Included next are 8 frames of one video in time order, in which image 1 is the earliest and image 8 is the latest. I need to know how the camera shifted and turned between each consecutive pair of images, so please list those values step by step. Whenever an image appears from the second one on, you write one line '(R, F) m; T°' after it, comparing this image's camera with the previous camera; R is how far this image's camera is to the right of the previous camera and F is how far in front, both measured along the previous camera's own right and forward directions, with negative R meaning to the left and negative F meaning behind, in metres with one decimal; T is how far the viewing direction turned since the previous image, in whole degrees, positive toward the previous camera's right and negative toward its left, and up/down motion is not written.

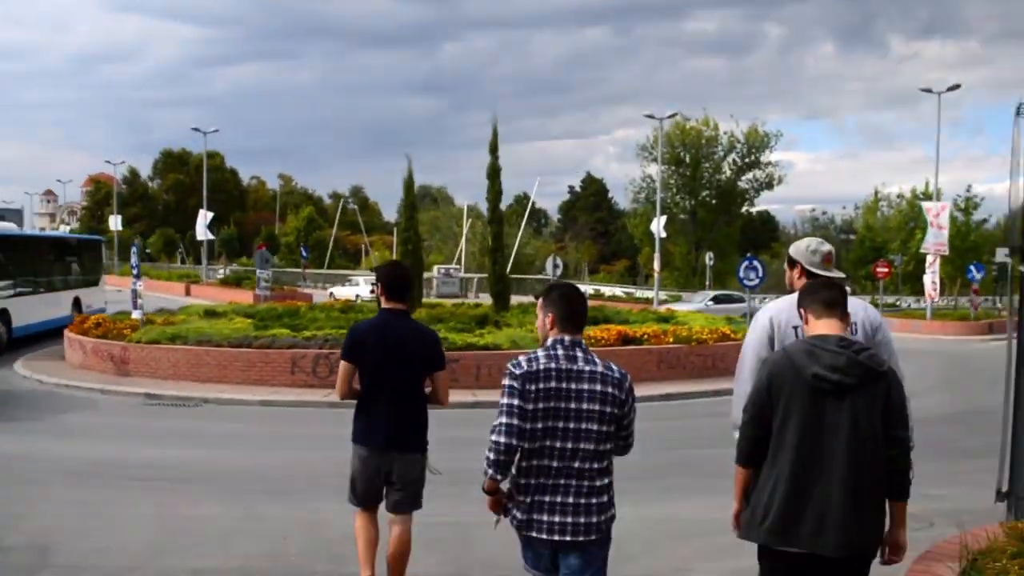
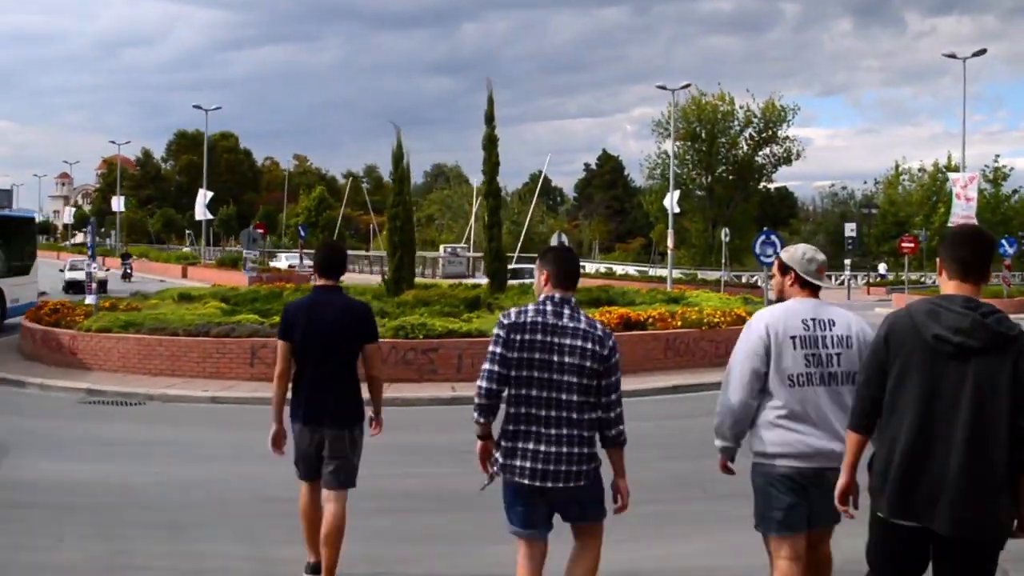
(+0.4, +1.8) m; -1°
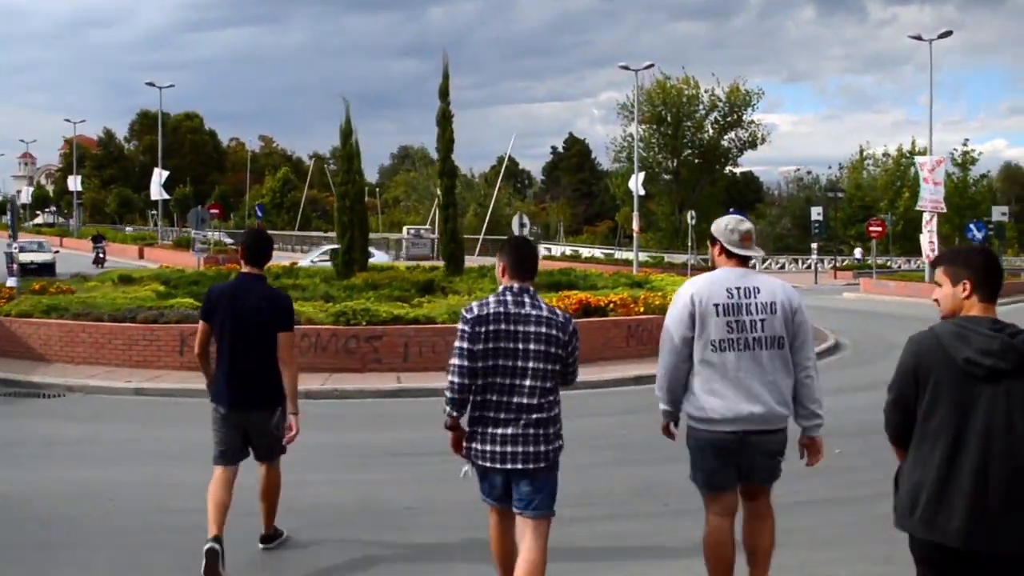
(+0.2, +1.0) m; +2°
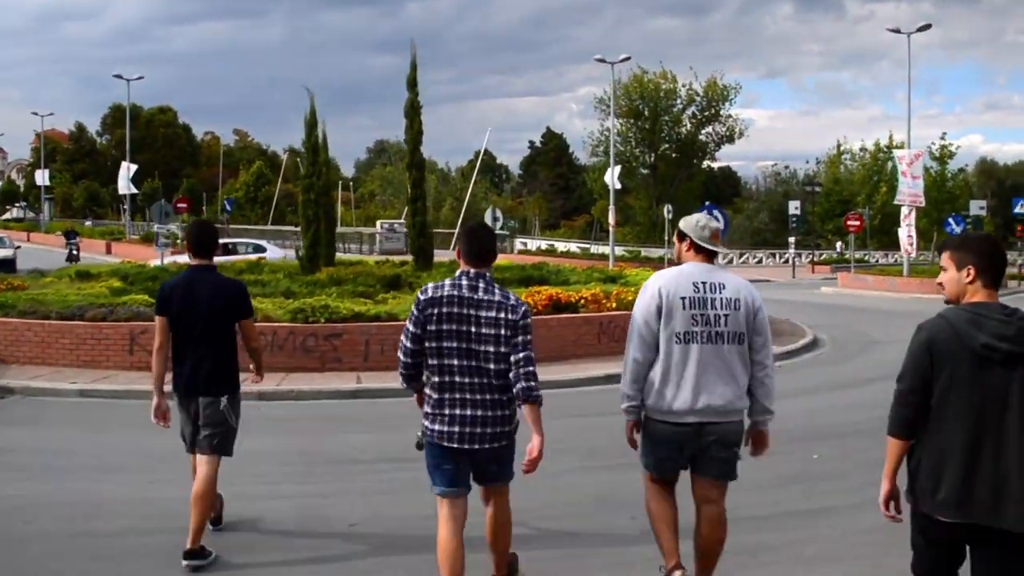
(+0.1, +0.6) m; +1°
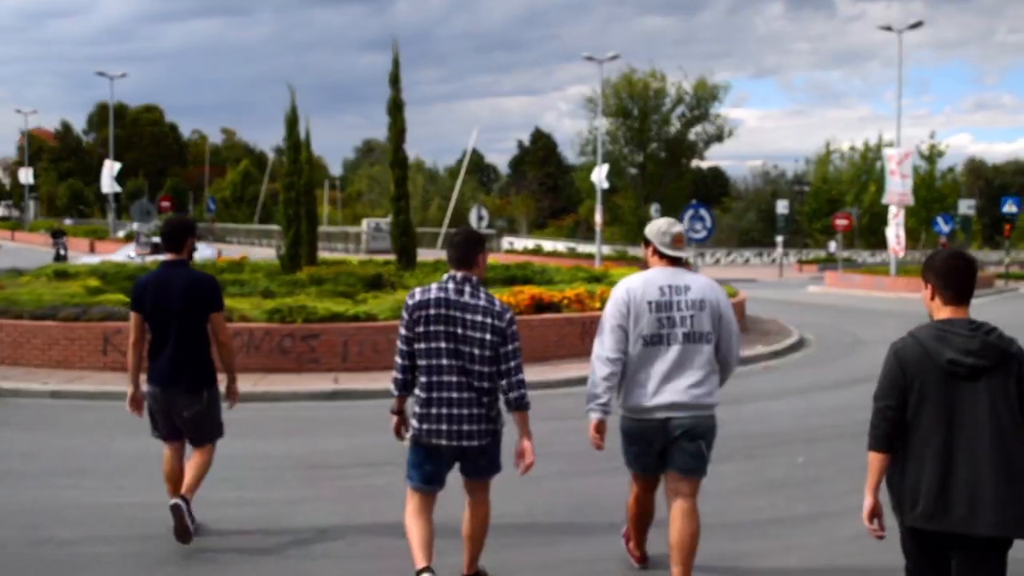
(+0.1, +0.2) m; +1°
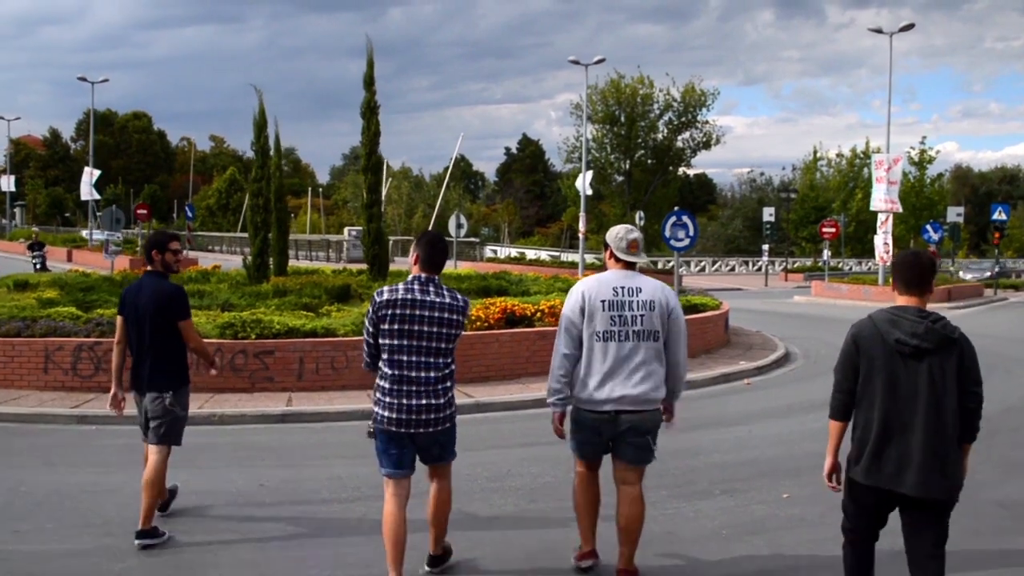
(+0.2, +0.7) m; +1°
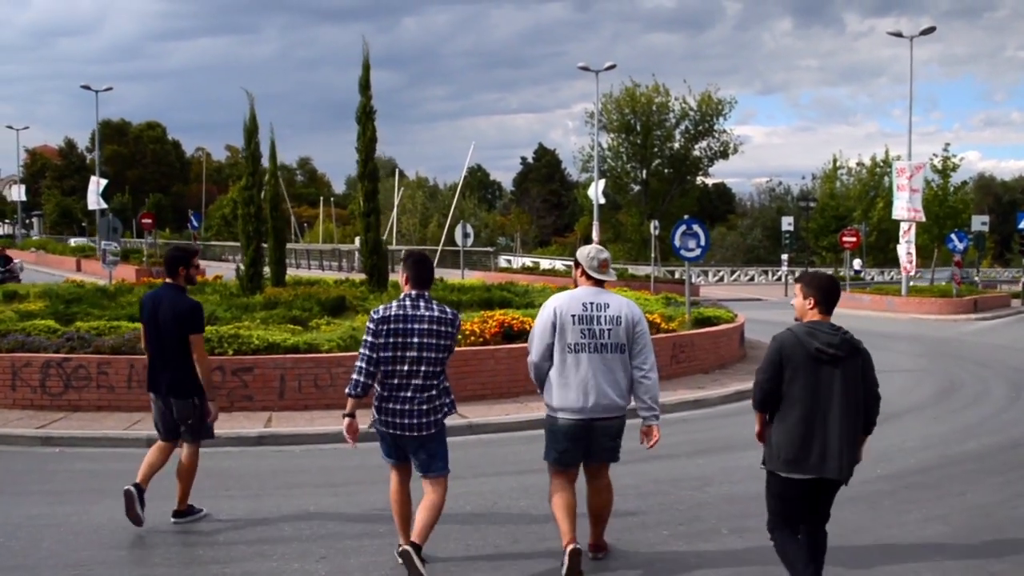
(+0.2, +0.8) m; -1°
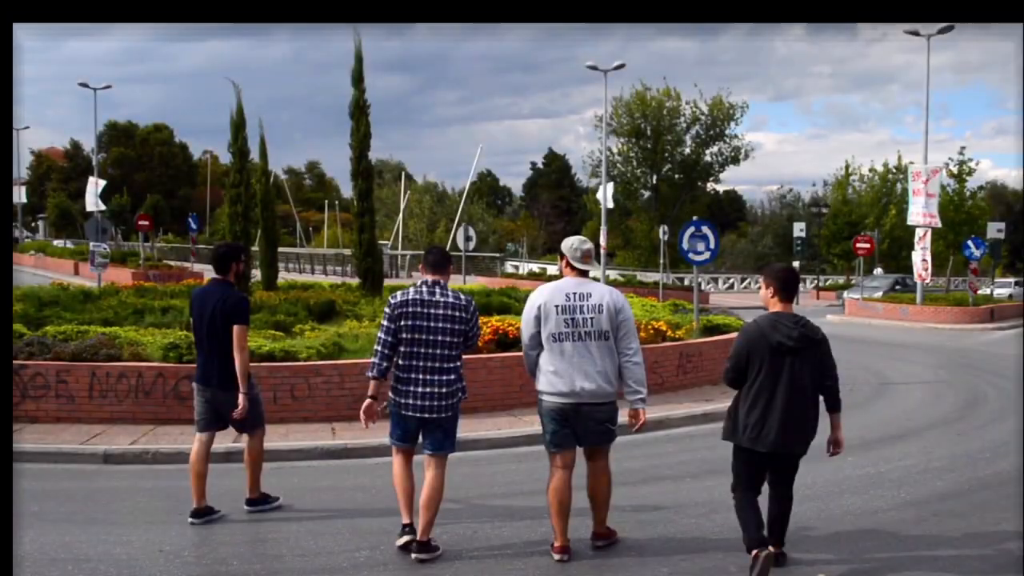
(+0.2, +0.8) m; -1°
